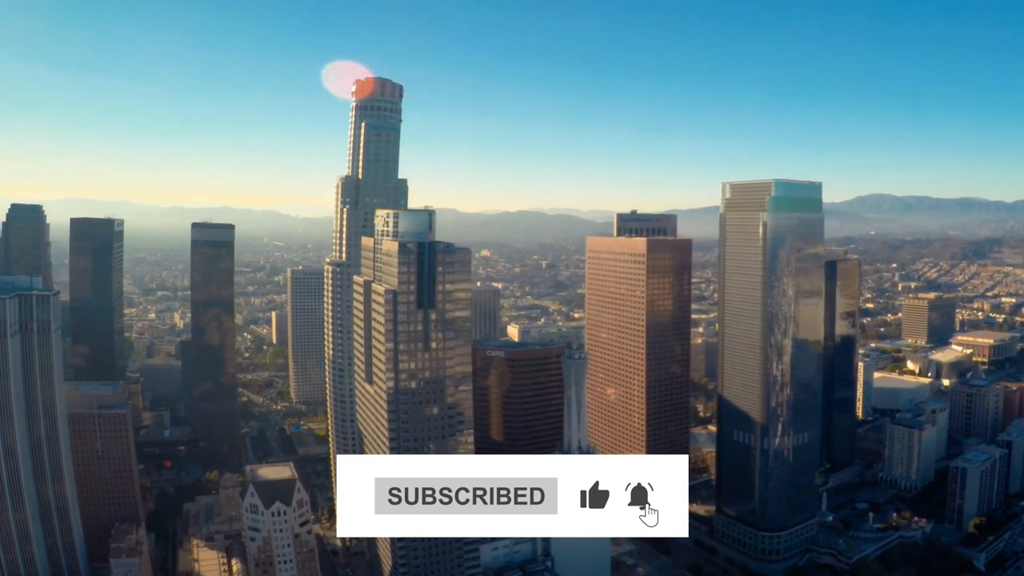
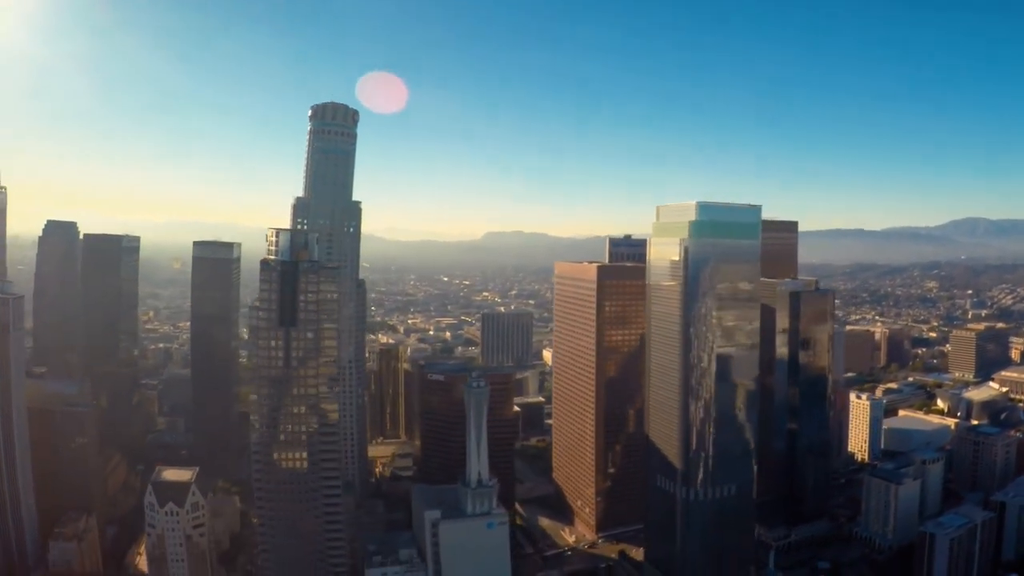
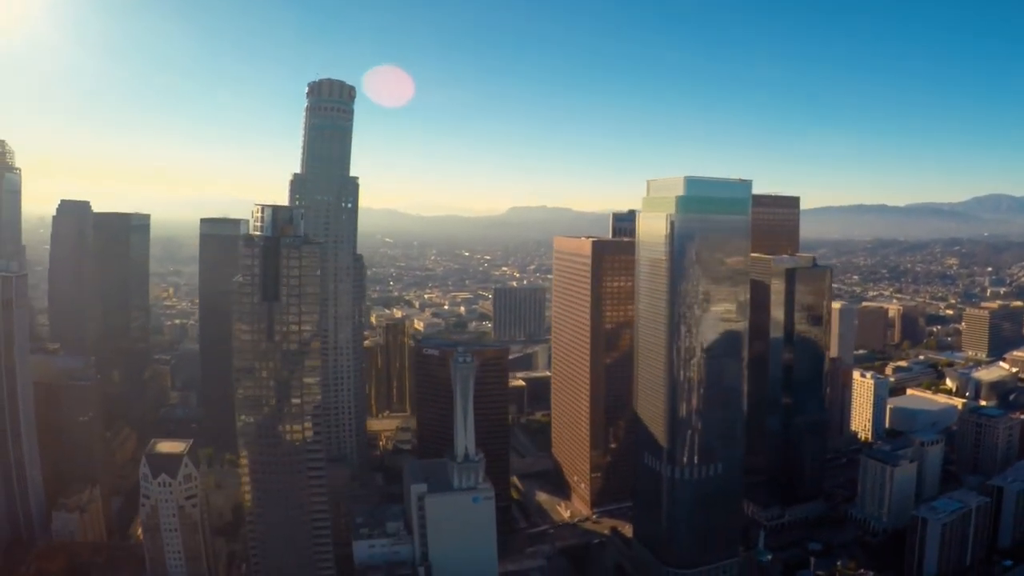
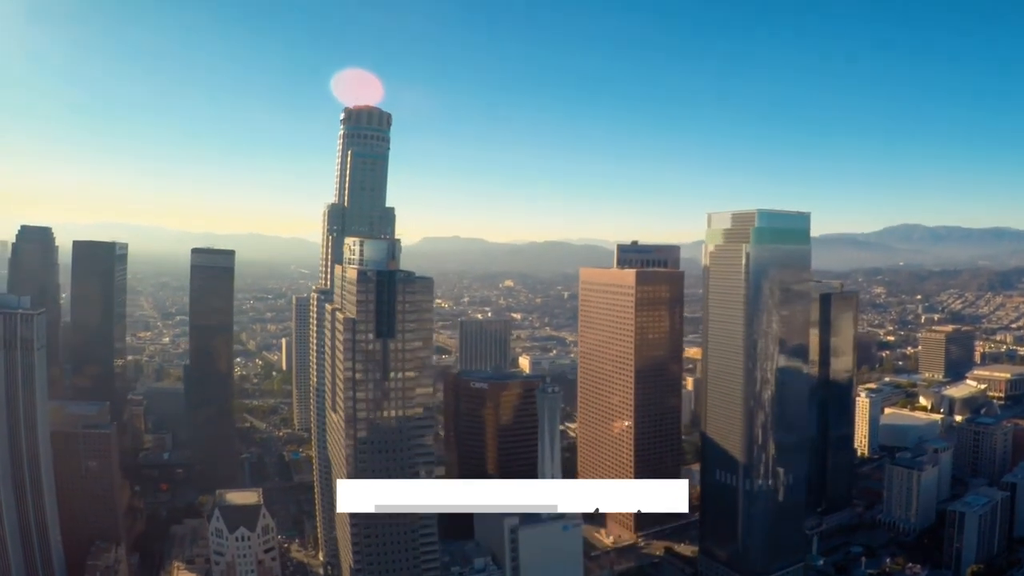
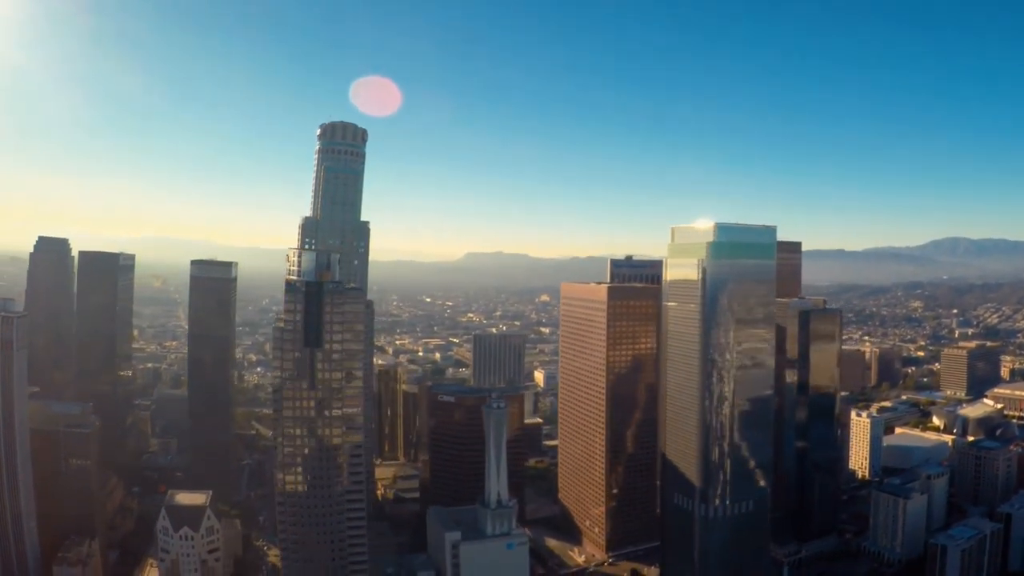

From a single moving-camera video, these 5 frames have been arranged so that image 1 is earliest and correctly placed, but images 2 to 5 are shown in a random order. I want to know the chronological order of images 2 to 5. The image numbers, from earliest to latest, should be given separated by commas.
4, 5, 2, 3
